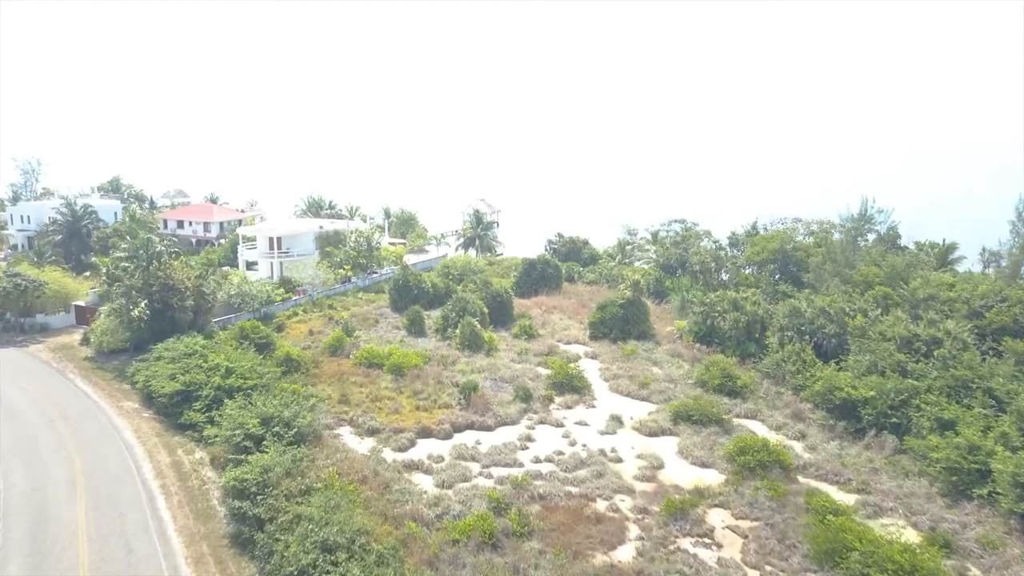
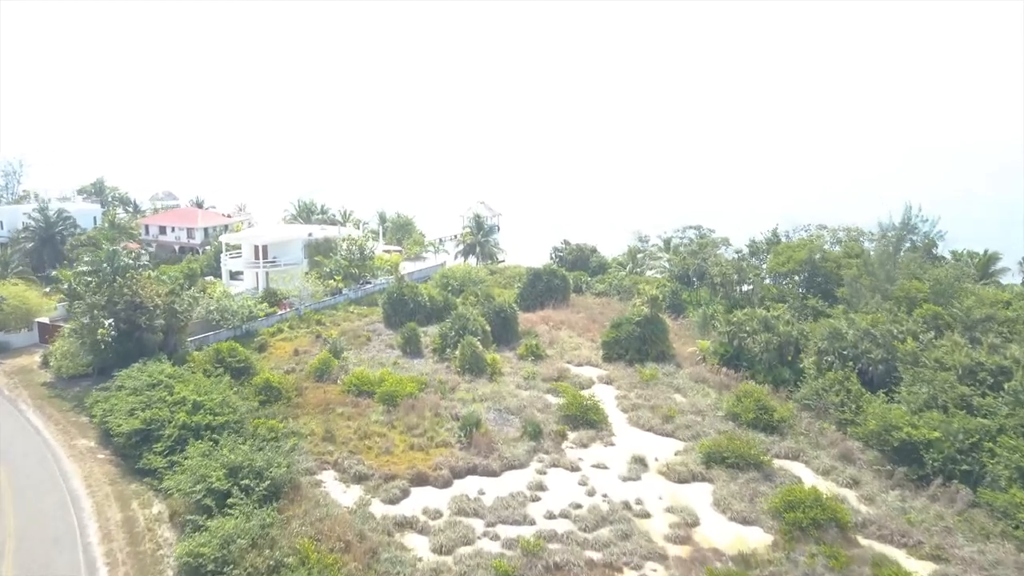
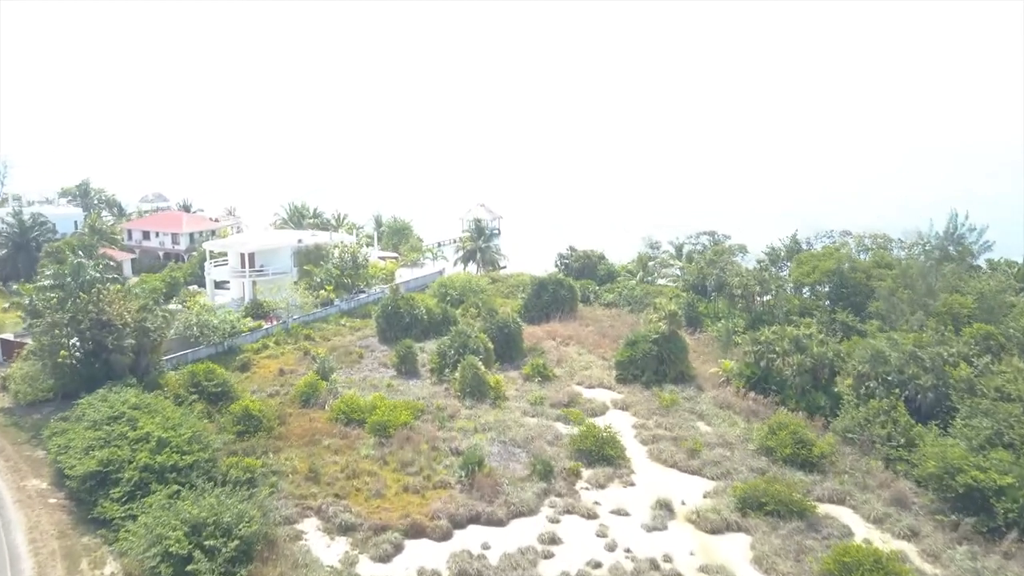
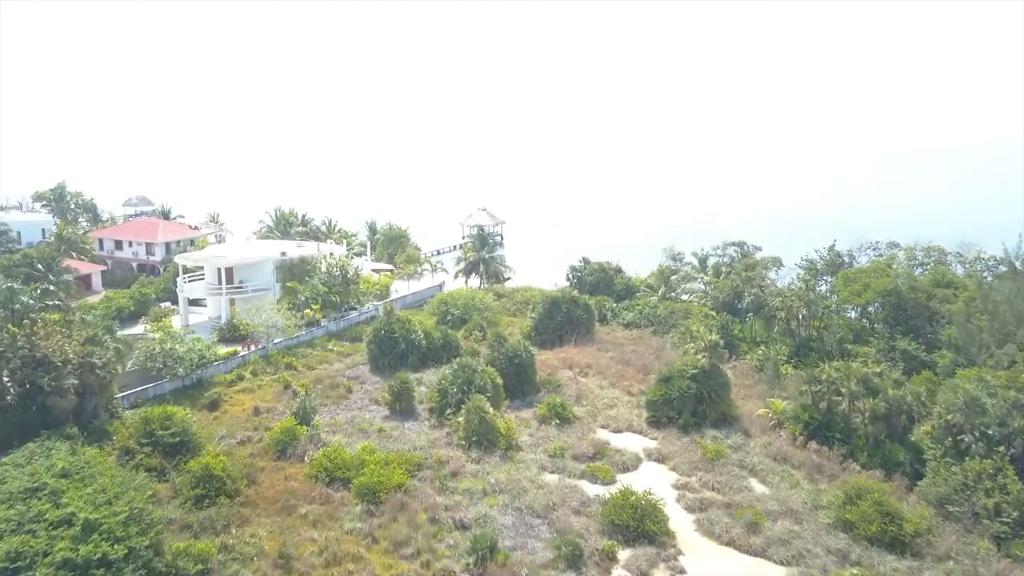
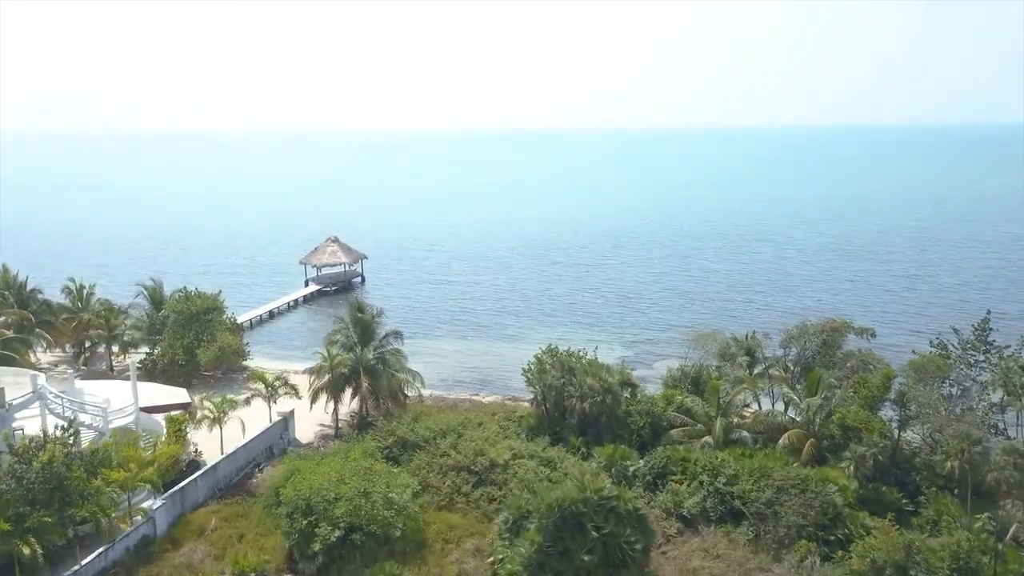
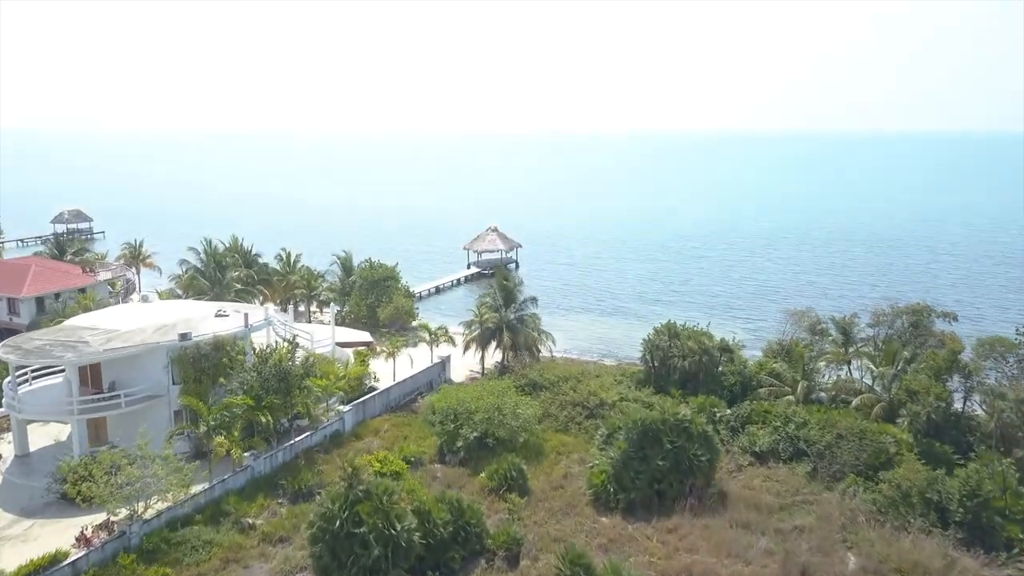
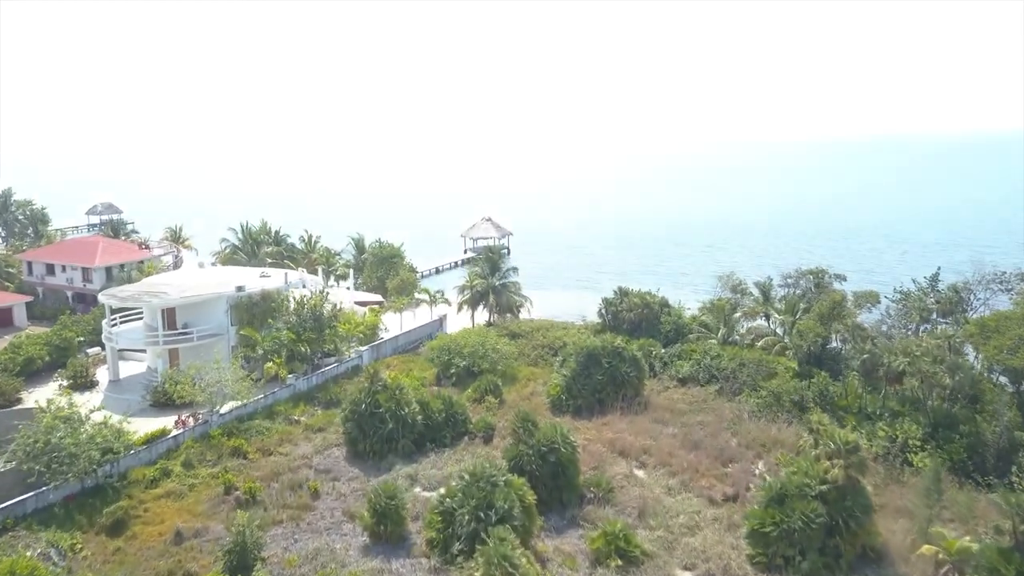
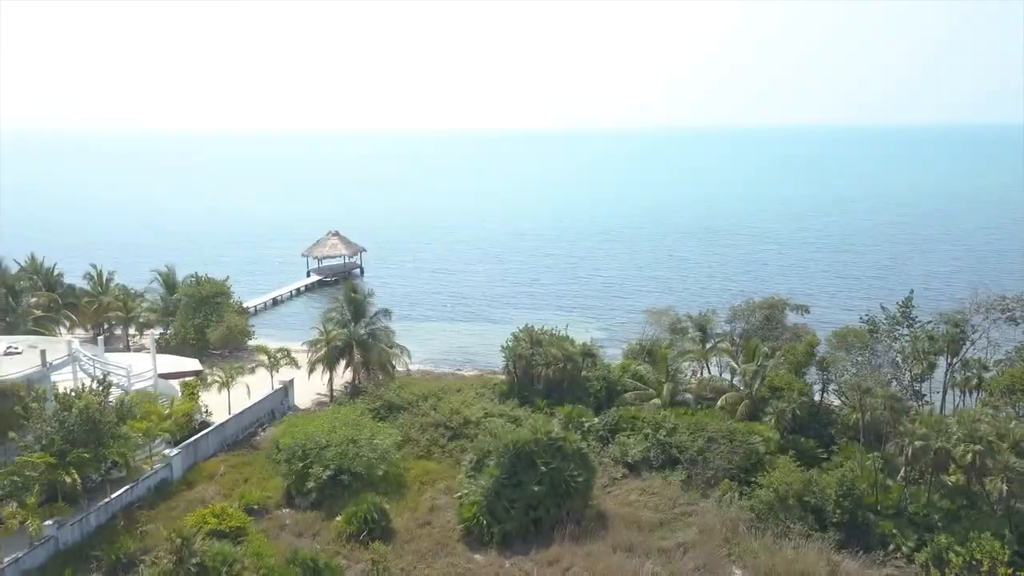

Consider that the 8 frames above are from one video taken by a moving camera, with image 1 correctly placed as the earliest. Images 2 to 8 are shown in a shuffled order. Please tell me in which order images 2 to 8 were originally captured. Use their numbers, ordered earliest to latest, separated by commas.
2, 3, 4, 7, 6, 8, 5
